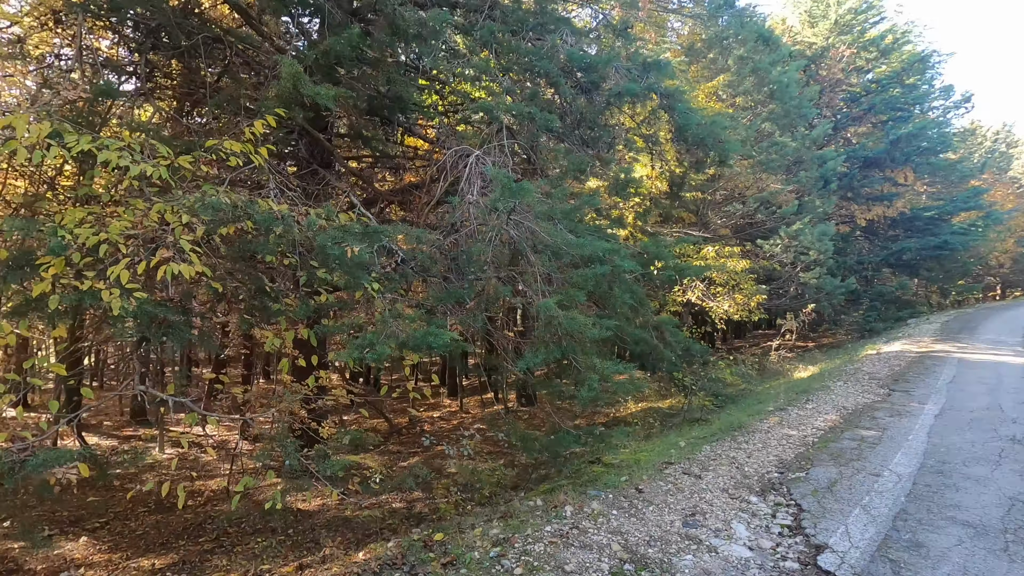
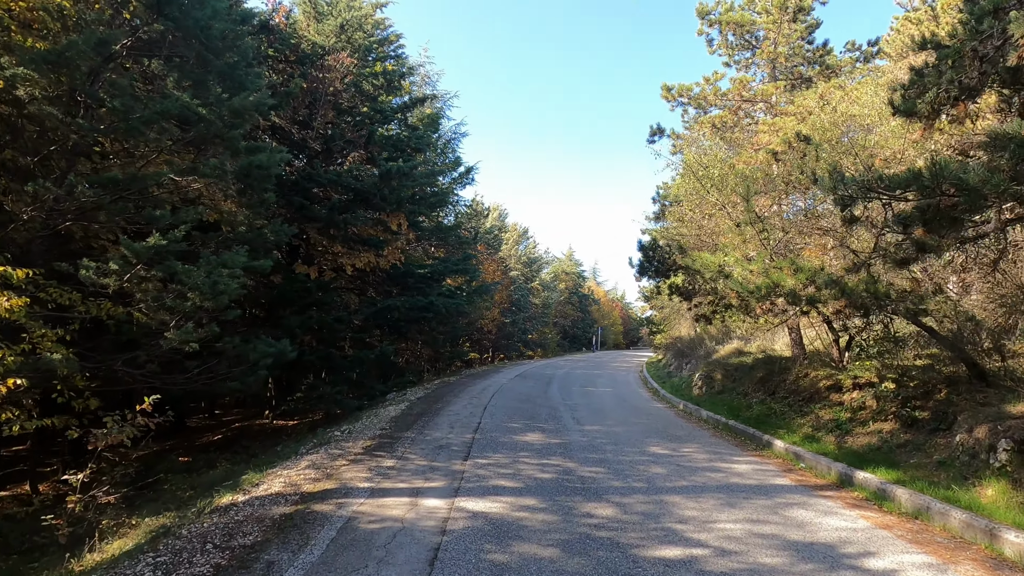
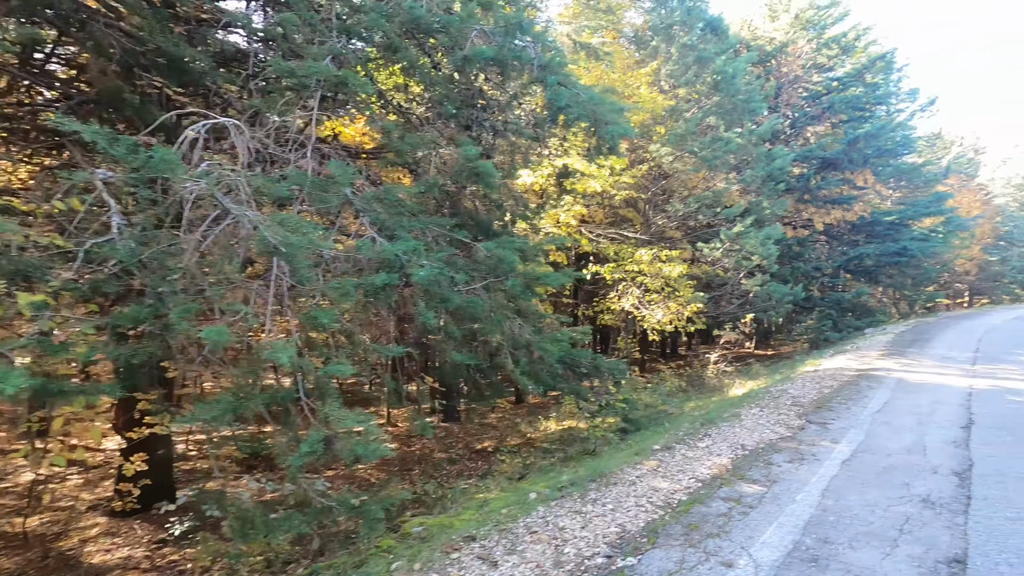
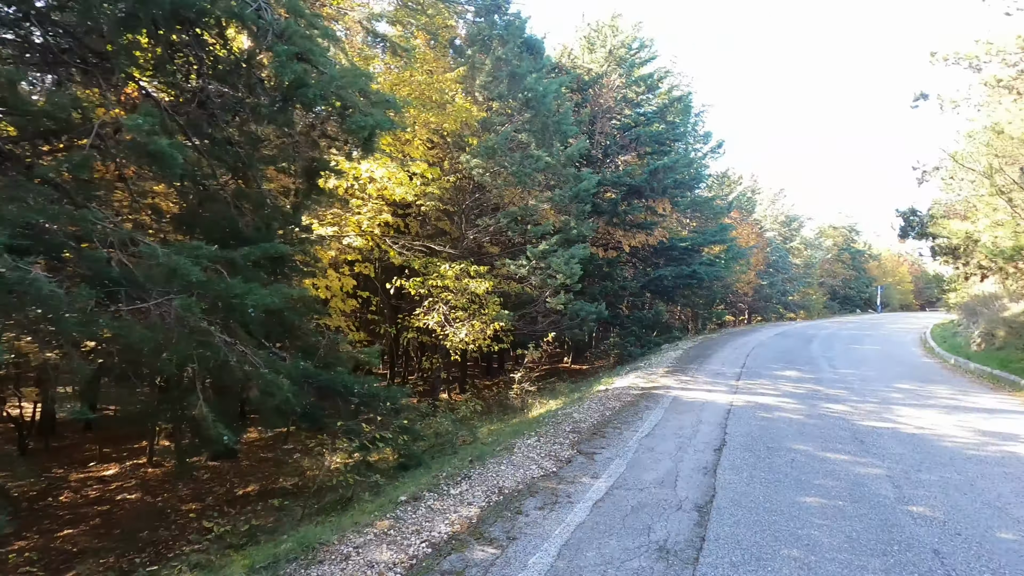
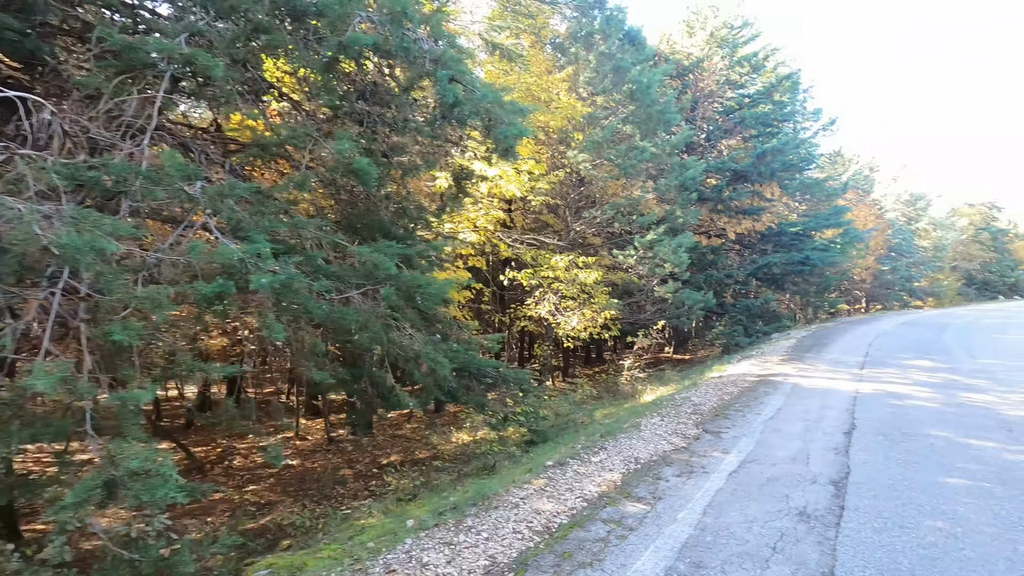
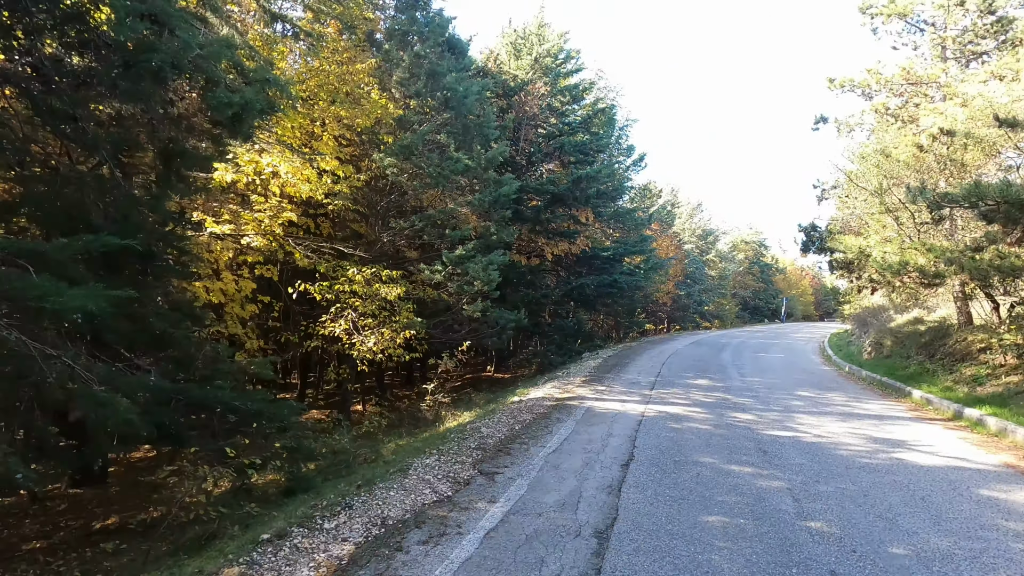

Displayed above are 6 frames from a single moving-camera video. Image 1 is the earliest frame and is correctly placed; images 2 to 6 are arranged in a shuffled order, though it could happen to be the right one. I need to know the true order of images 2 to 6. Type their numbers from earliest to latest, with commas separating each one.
3, 5, 4, 6, 2
